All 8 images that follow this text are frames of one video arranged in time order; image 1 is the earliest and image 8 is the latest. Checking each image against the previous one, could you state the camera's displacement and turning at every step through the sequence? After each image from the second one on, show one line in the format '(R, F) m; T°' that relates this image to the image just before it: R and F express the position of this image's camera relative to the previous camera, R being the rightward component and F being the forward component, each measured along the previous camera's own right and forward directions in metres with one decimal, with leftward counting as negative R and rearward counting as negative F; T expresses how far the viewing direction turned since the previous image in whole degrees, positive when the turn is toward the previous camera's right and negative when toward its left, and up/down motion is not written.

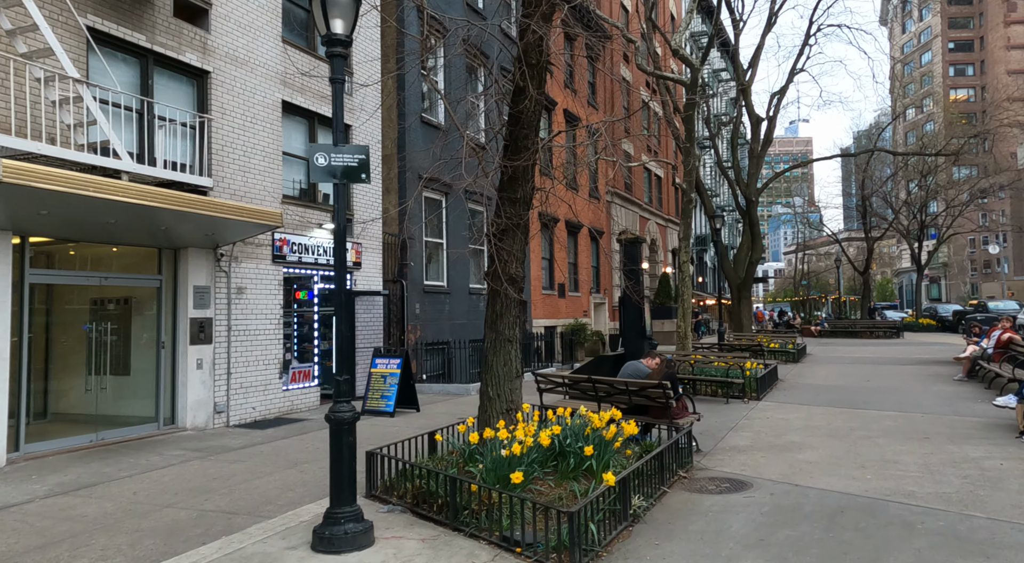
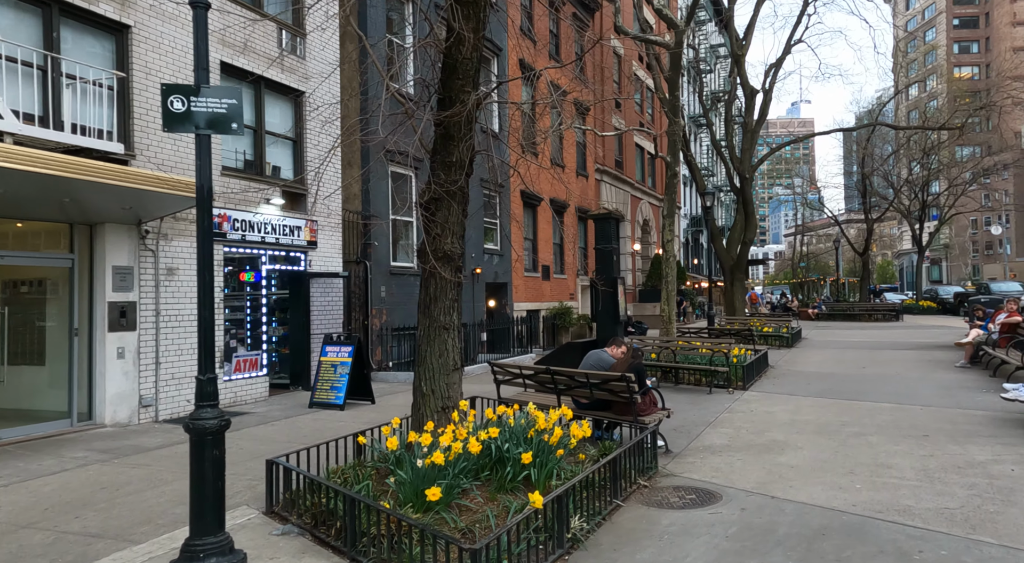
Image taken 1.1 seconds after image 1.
(+0.6, +1.0) m; 0°
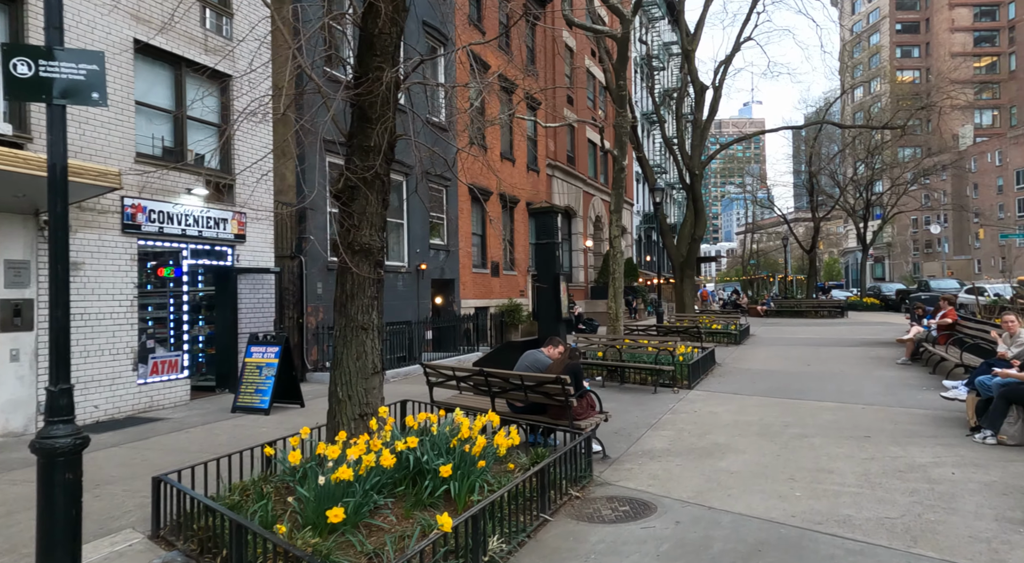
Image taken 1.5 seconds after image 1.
(+0.3, +0.4) m; +4°
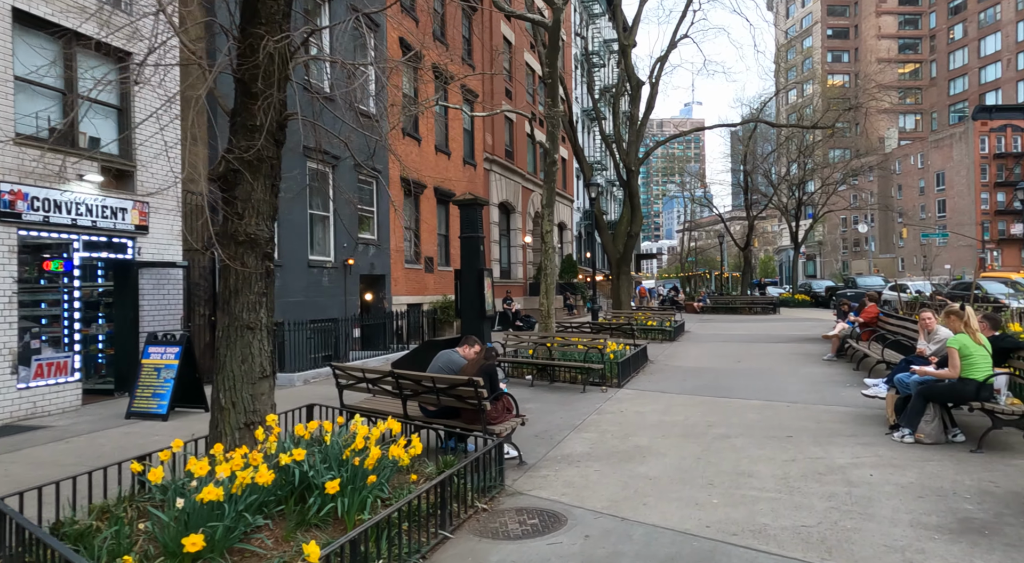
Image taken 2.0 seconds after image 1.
(+0.4, +0.4) m; +5°
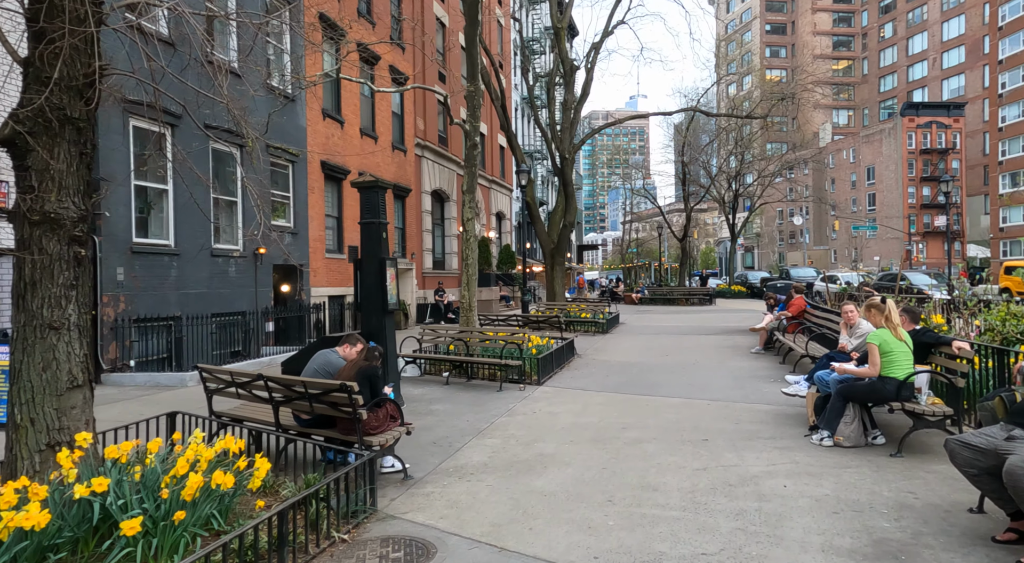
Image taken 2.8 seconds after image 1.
(+0.5, +0.7) m; +5°
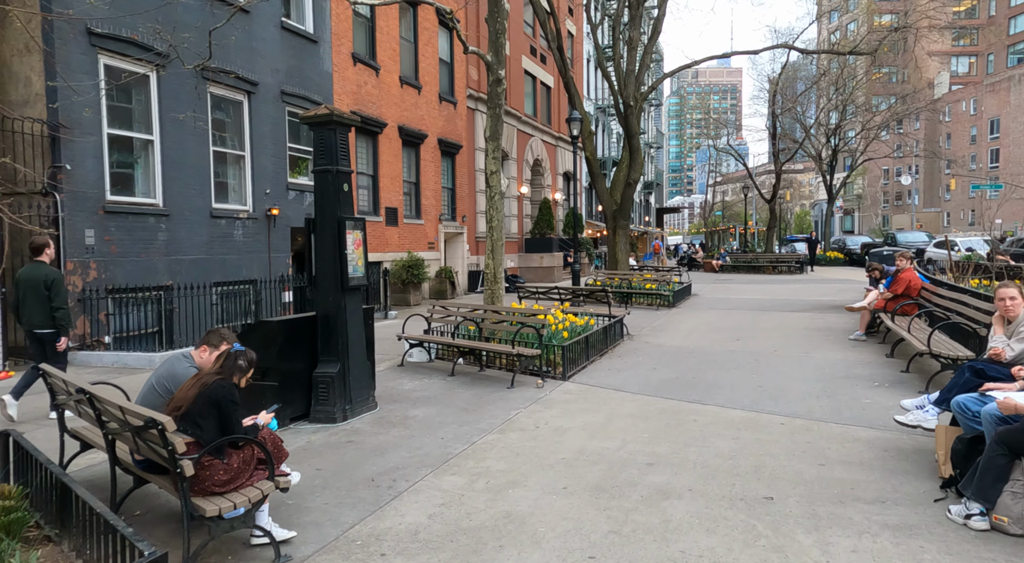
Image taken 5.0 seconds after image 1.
(+0.7, +2.0) m; -8°
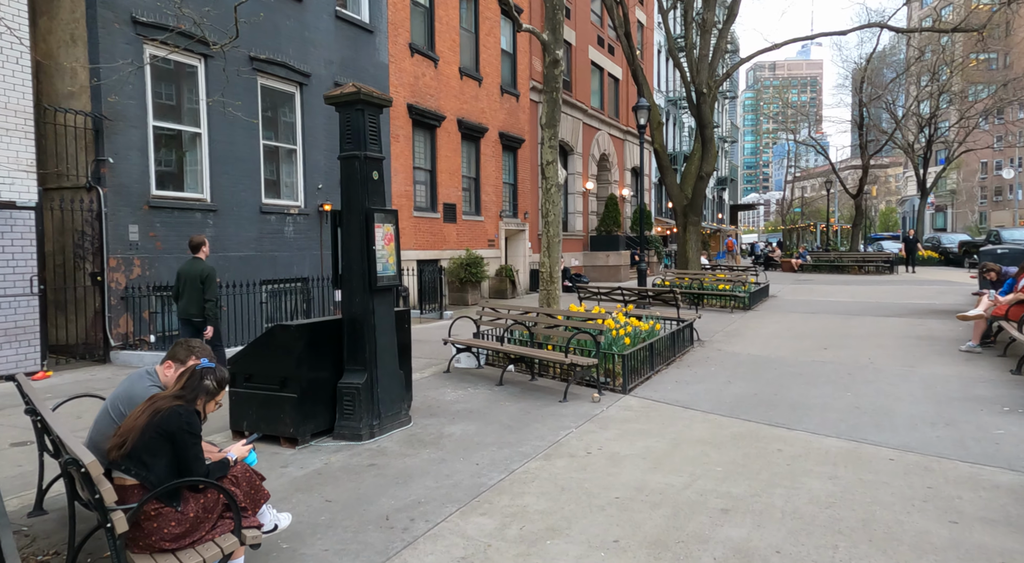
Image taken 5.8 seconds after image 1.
(+0.1, +0.8) m; -6°
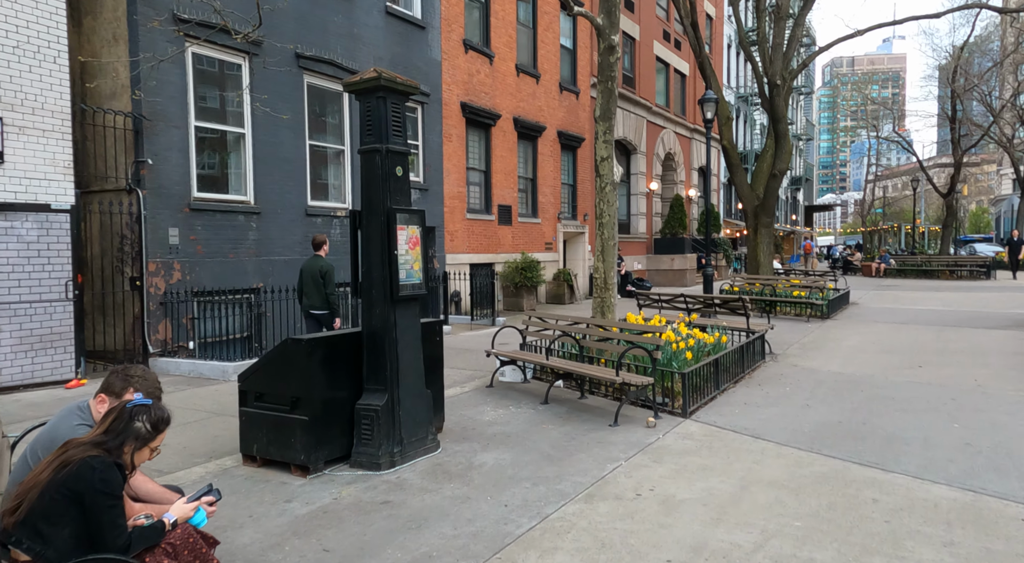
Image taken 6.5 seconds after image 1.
(+0.2, +0.6) m; -6°
